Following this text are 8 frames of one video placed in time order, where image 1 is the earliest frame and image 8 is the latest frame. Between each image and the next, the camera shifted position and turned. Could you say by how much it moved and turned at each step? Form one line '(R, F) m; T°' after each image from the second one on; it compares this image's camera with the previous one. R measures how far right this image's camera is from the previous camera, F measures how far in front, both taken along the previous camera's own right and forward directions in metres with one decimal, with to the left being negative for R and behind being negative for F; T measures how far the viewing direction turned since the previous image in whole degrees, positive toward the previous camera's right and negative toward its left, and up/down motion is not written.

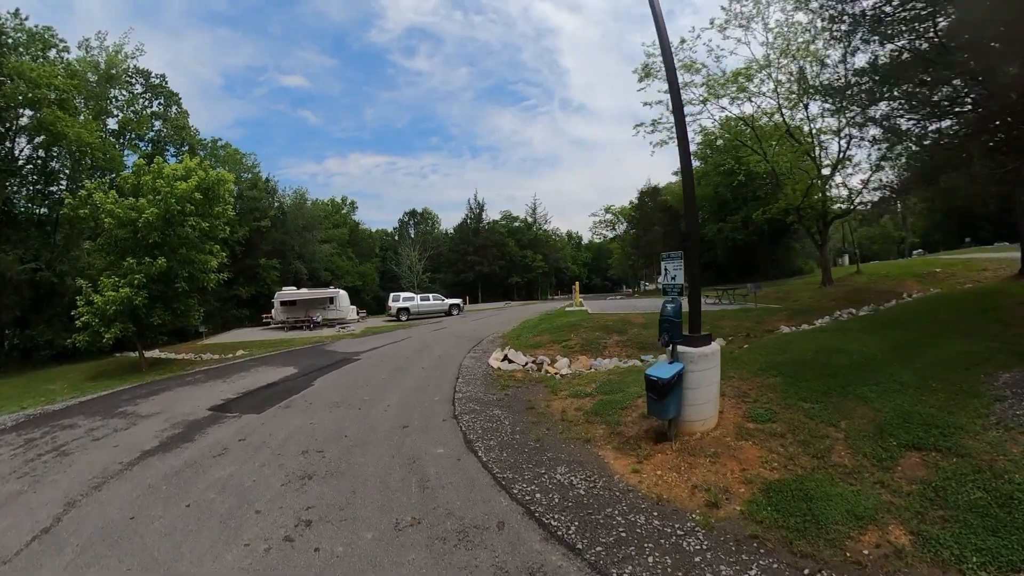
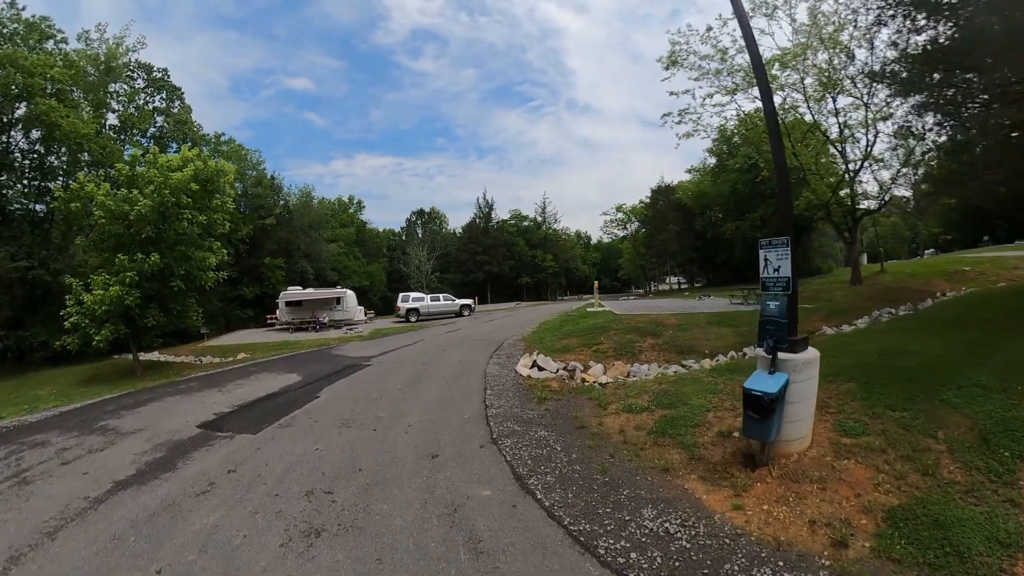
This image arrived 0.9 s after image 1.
(-0.5, +1.2) m; -1°
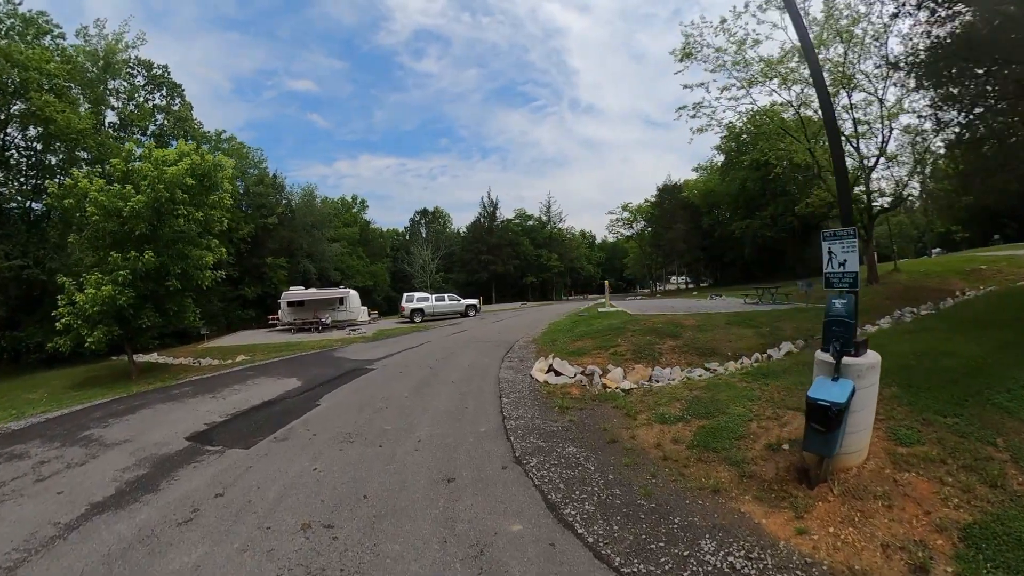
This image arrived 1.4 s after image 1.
(-0.2, +0.7) m; 0°
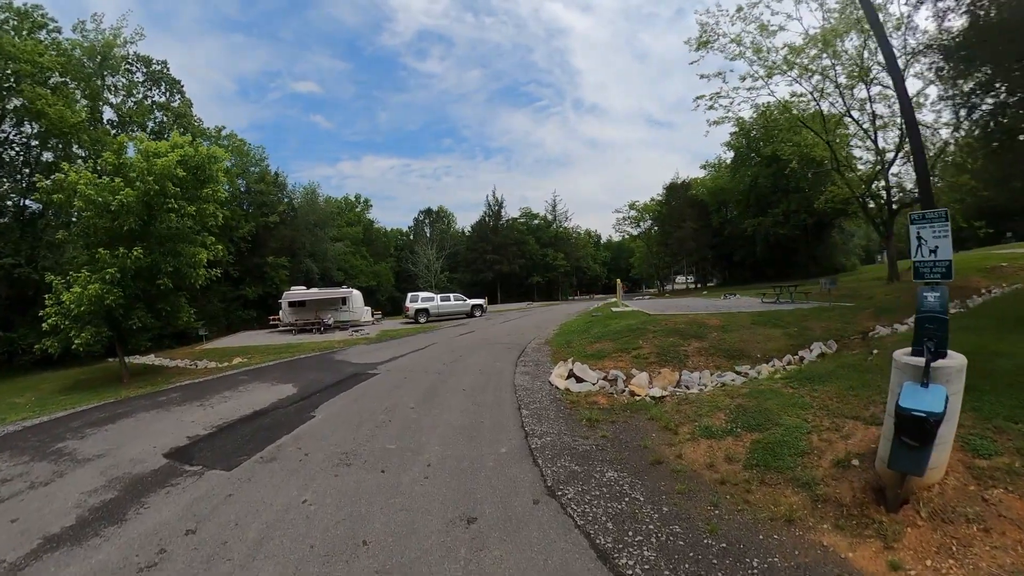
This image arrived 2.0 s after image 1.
(-0.2, +0.8) m; 0°
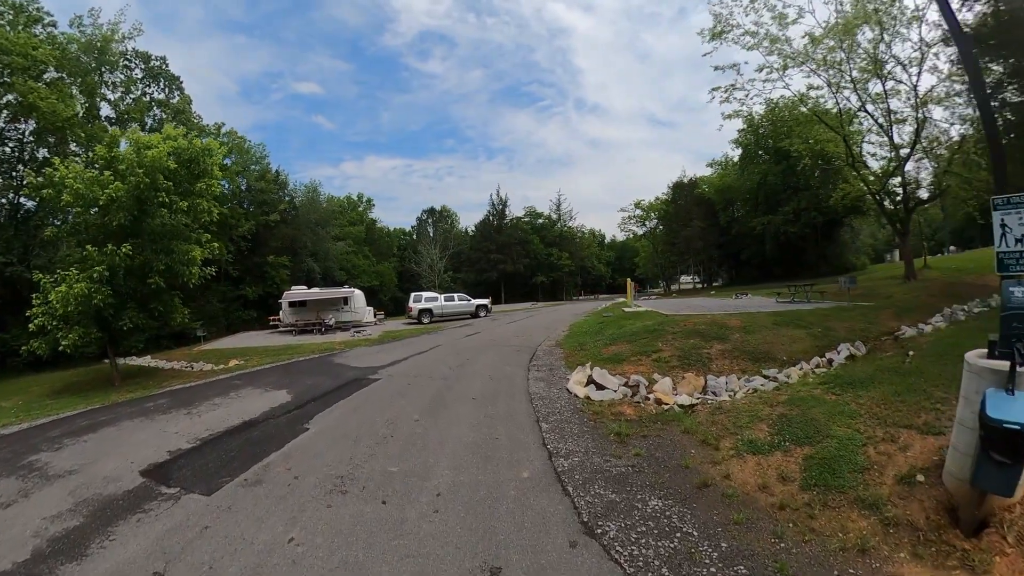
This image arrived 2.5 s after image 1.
(-0.2, +0.7) m; 0°
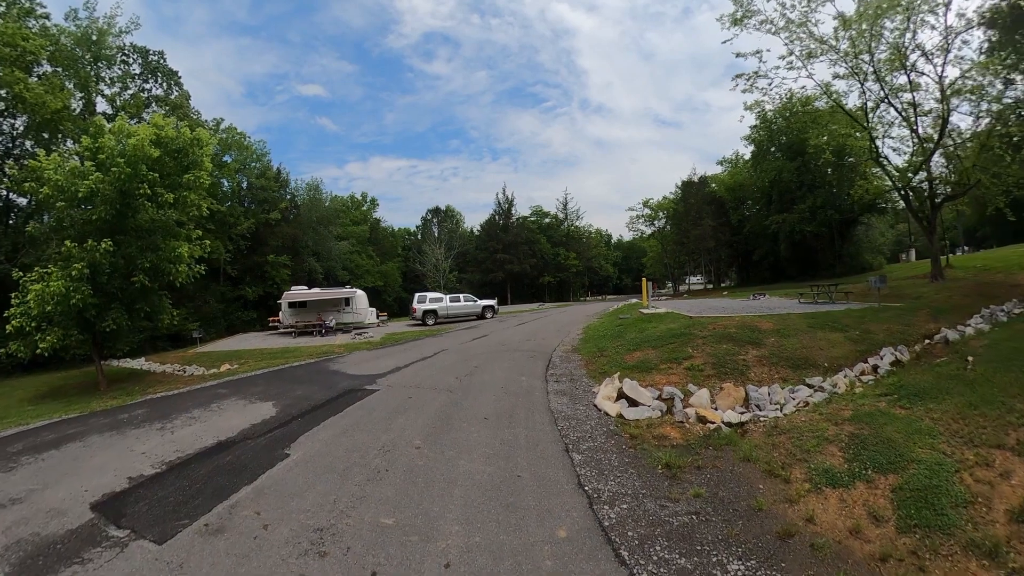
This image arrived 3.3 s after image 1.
(-0.2, +1.0) m; -1°
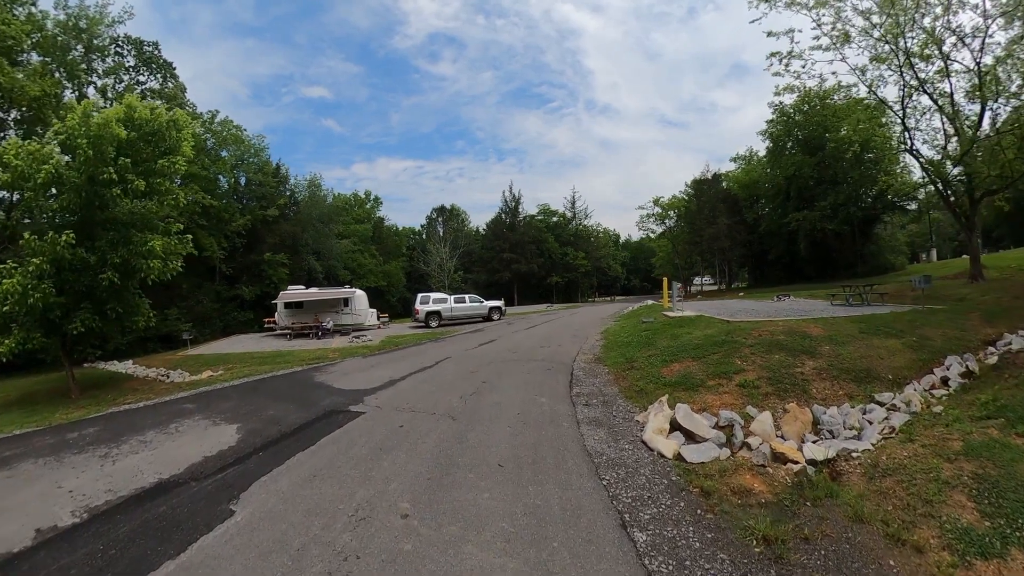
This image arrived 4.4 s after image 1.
(-0.1, +1.4) m; -1°
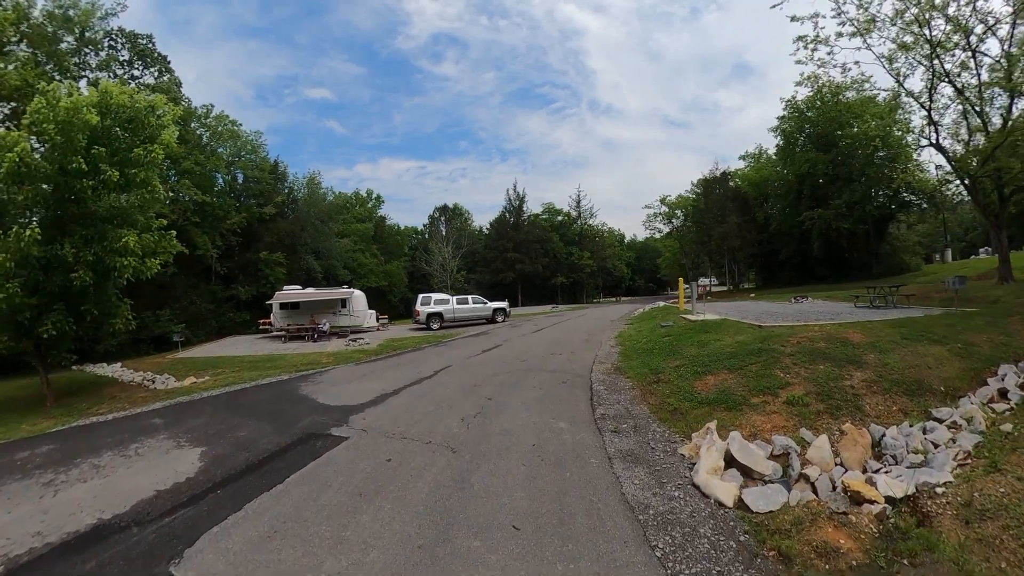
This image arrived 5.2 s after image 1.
(-0.1, +0.9) m; 0°
